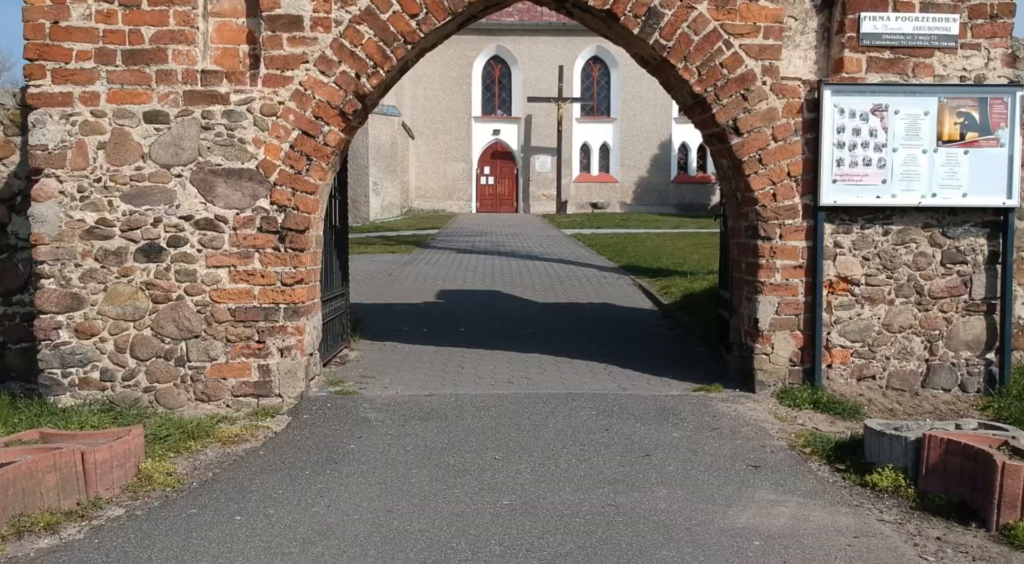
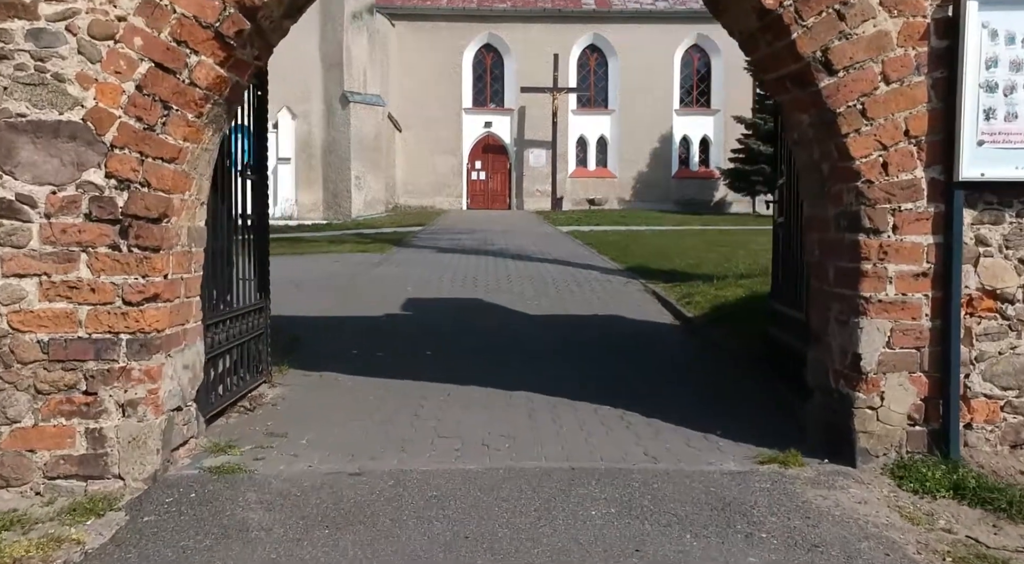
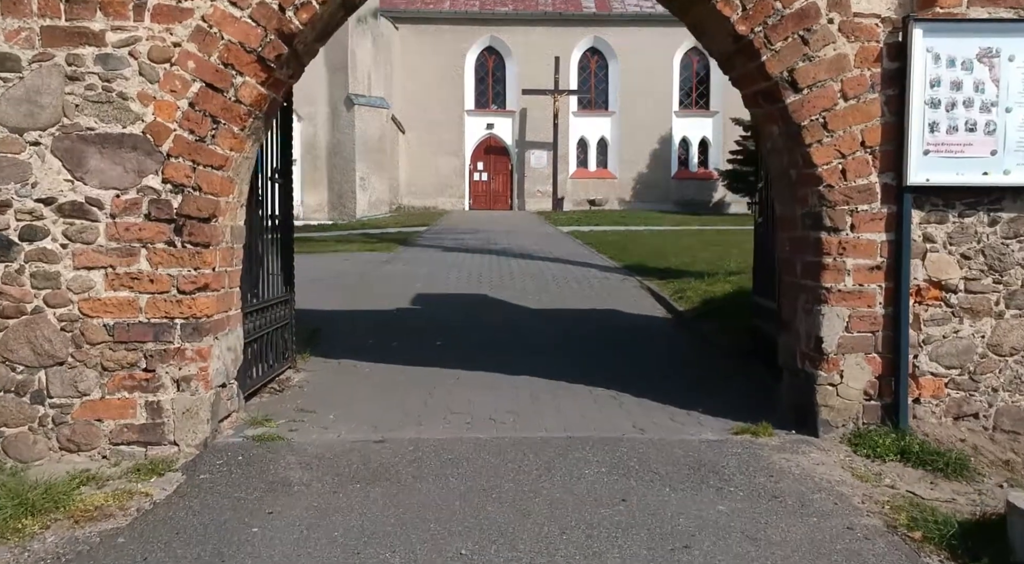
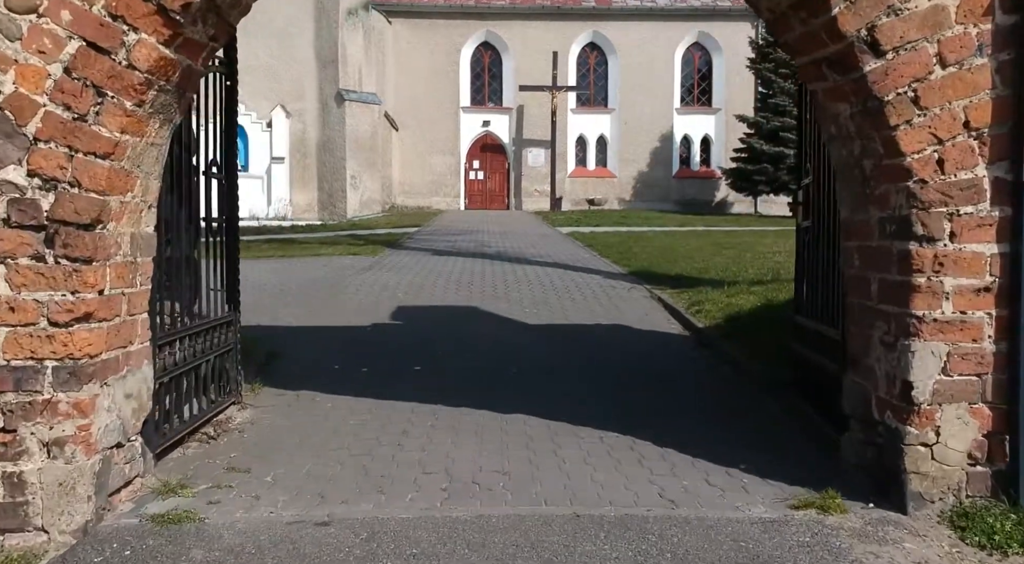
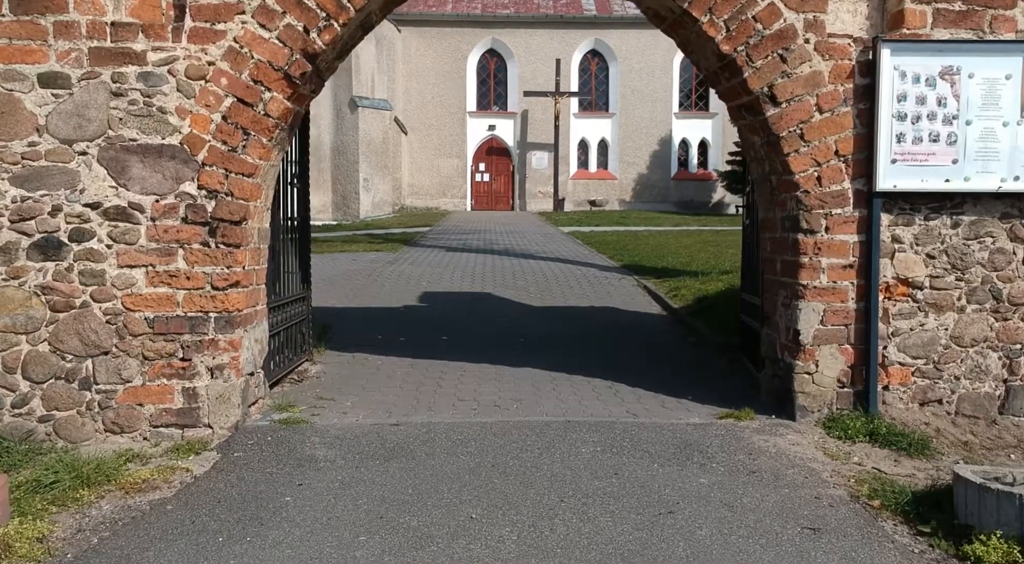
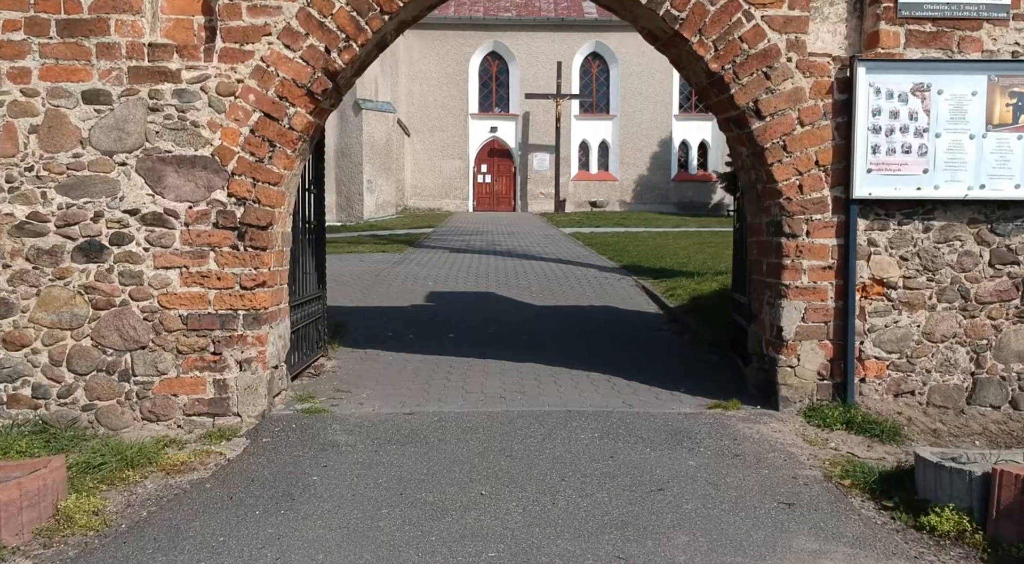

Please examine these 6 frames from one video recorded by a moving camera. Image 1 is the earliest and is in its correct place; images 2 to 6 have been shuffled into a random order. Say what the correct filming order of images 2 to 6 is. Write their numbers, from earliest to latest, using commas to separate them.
6, 5, 3, 2, 4
